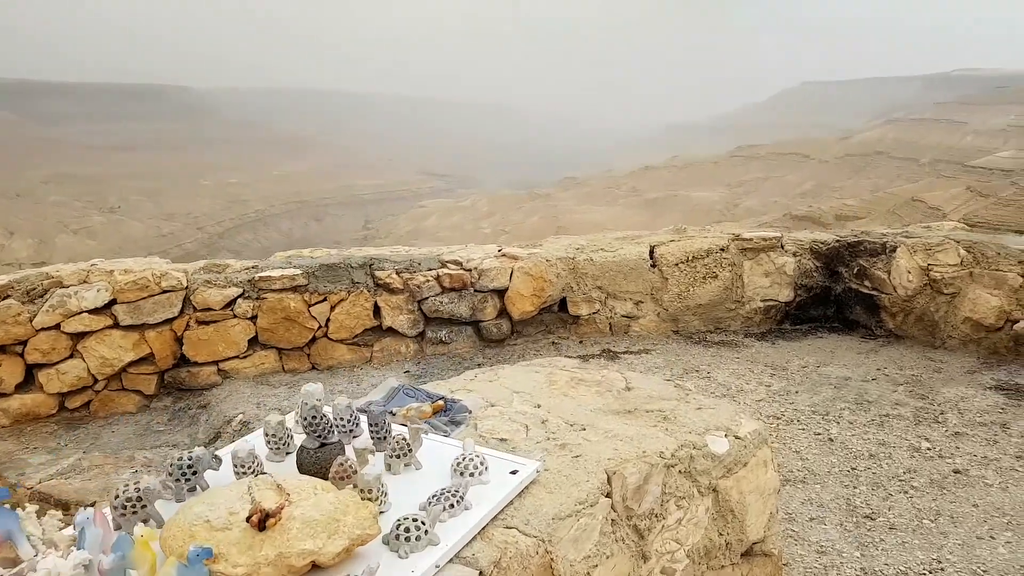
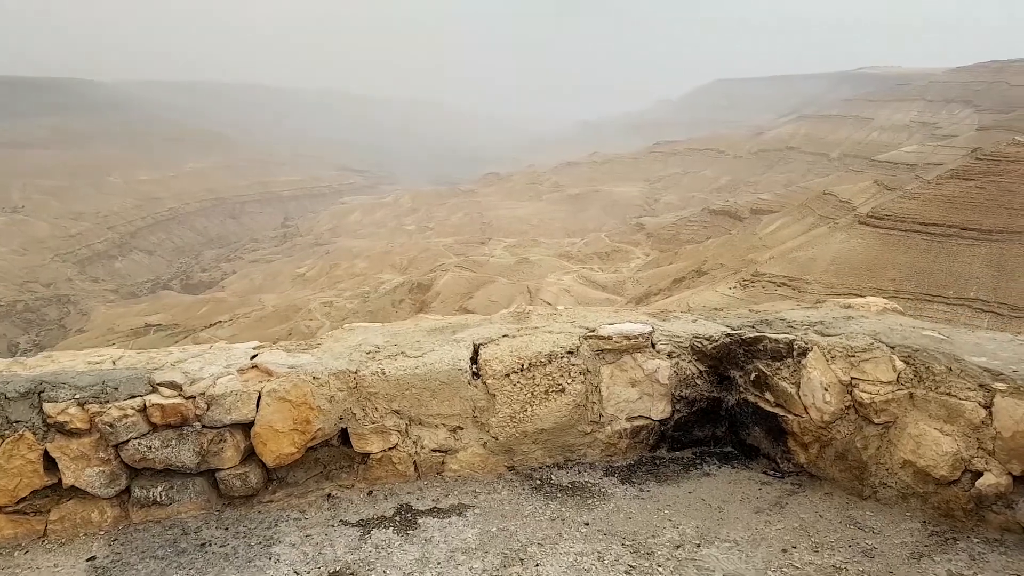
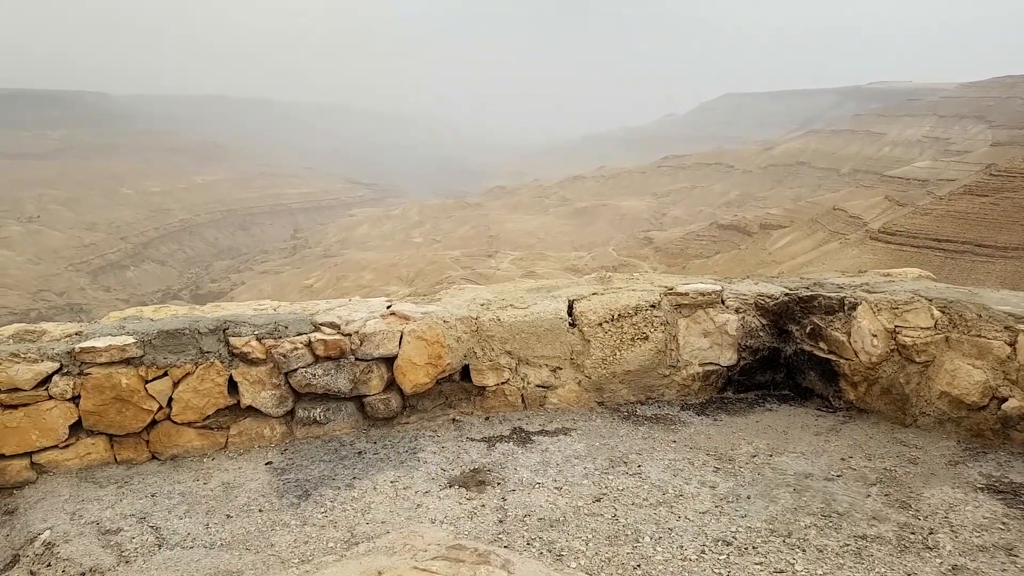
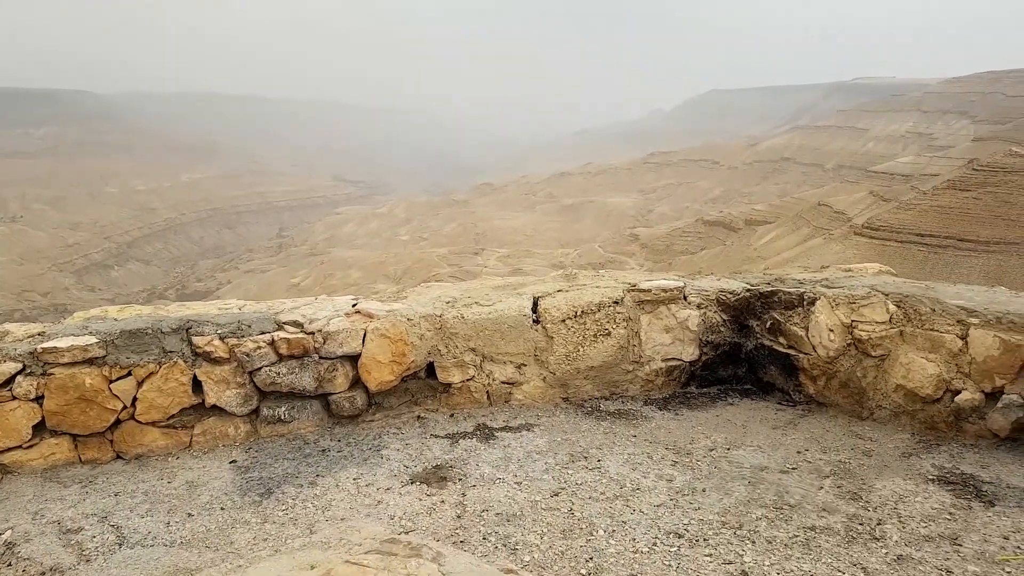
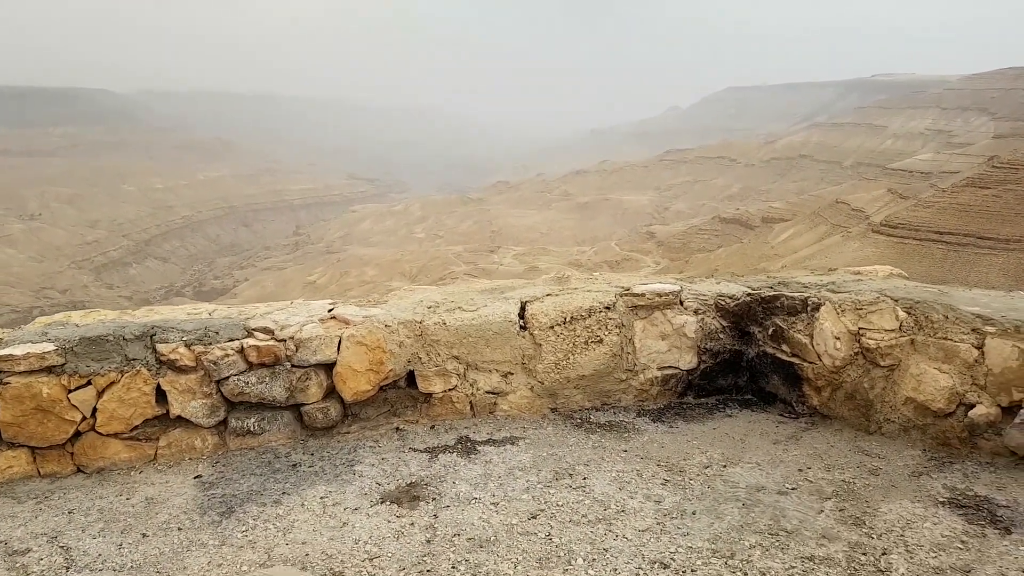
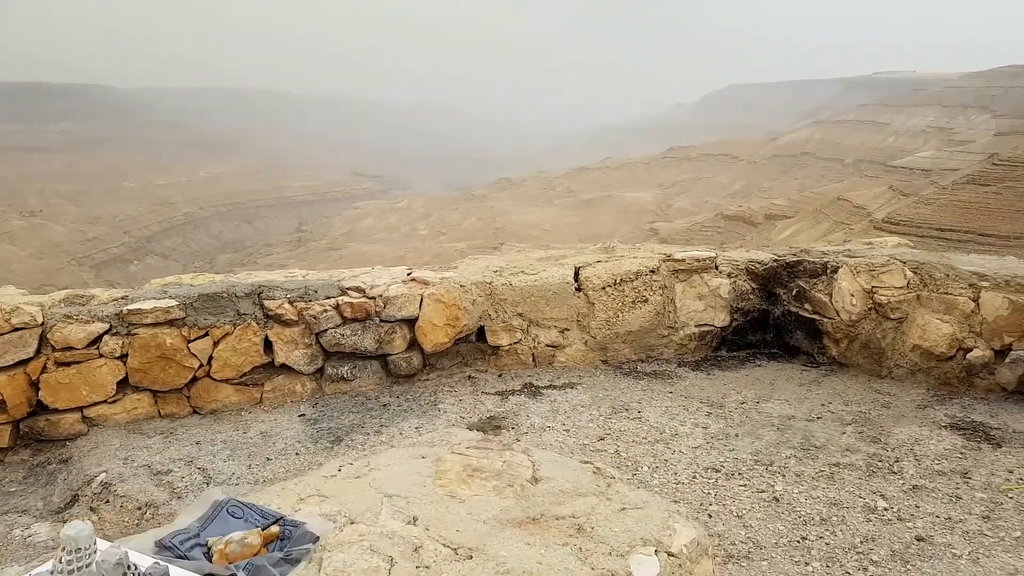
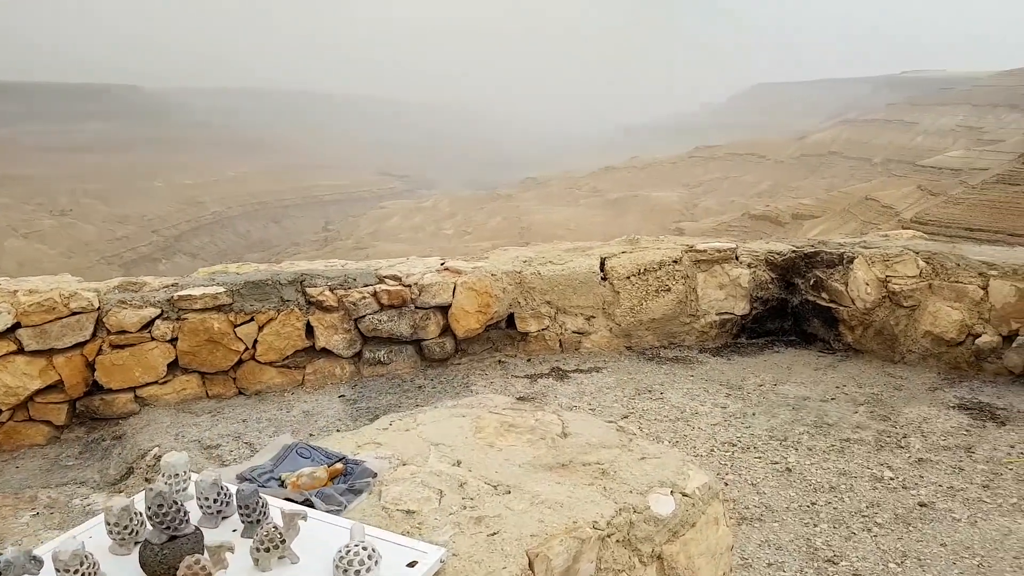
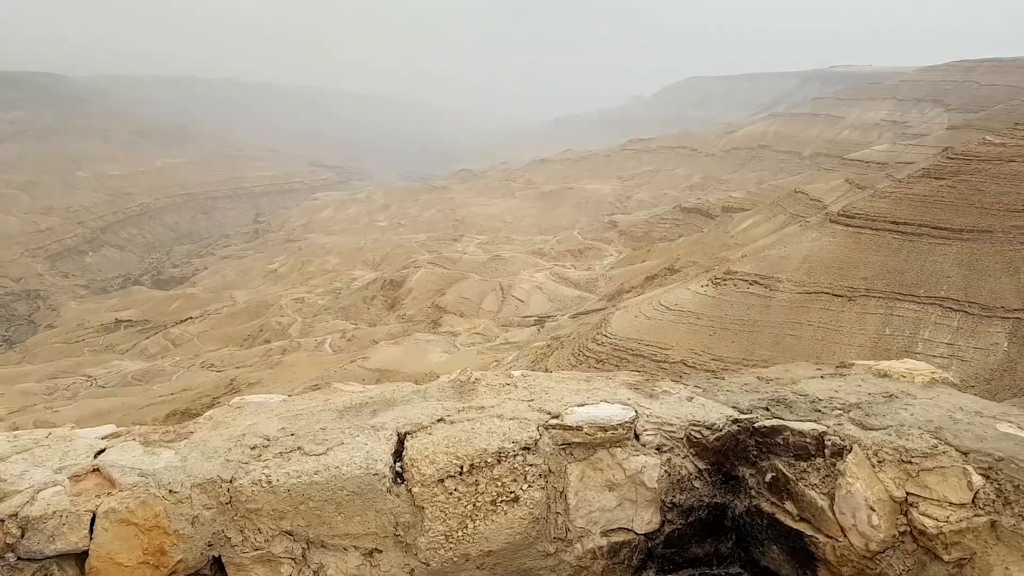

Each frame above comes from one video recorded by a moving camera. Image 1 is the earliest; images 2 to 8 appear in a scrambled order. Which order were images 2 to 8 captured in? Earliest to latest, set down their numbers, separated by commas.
7, 6, 4, 3, 5, 2, 8
